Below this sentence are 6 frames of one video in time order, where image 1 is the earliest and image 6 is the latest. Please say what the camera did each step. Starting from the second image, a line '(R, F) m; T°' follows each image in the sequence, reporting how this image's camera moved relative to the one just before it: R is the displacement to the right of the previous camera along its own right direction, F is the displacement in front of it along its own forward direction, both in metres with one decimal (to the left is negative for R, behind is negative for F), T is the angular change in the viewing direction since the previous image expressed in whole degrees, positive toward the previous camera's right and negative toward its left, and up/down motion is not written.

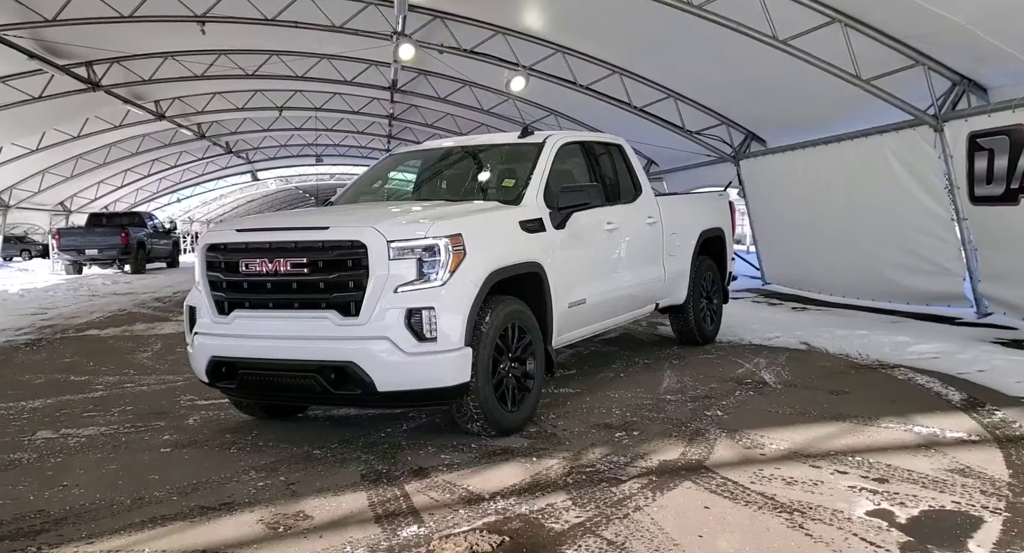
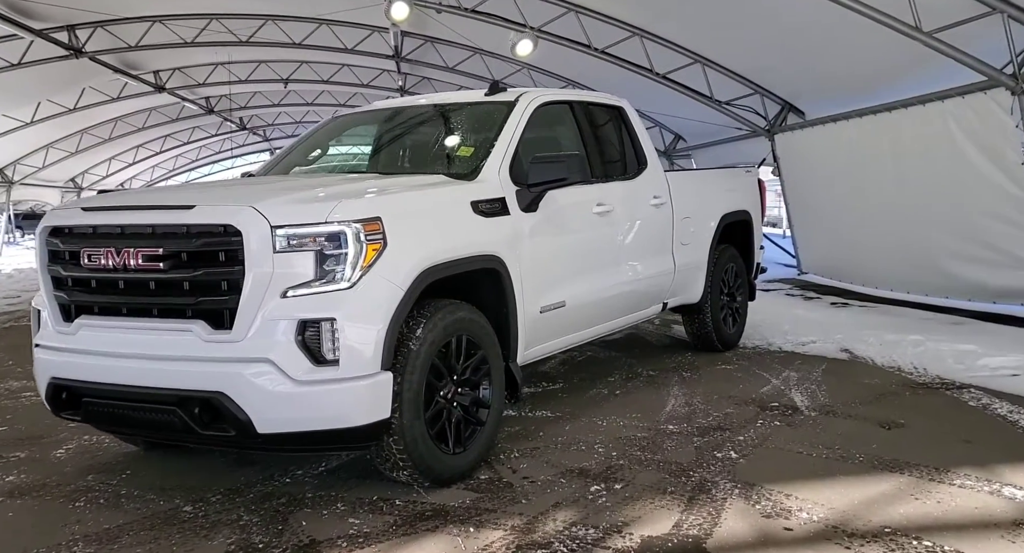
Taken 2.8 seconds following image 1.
(+0.4, +1.1) m; -2°
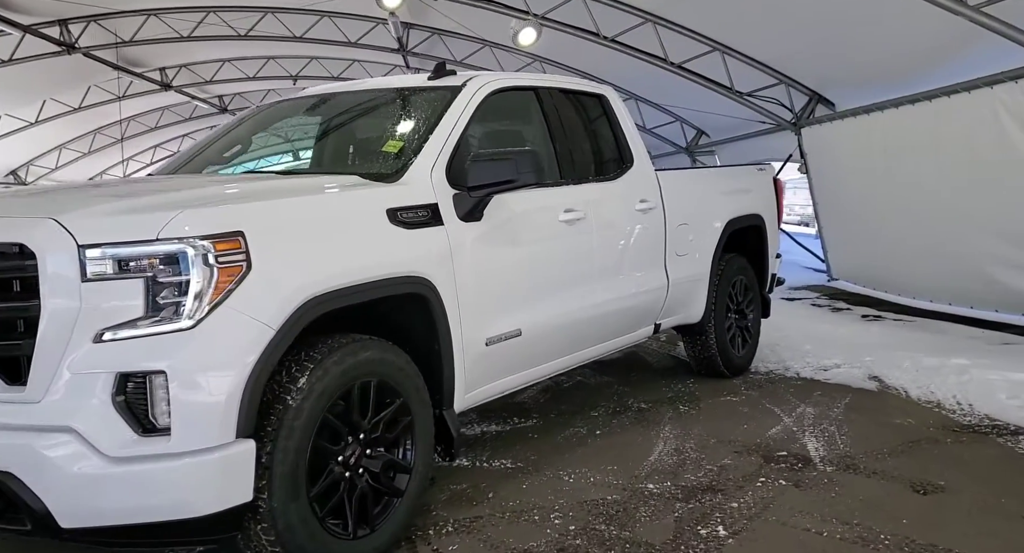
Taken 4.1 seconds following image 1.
(+0.4, +0.8) m; -2°
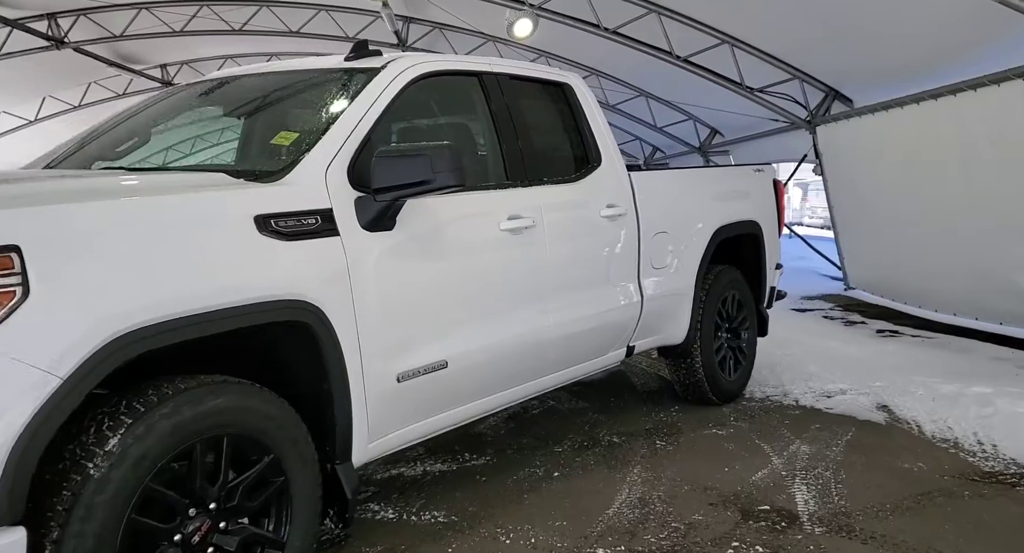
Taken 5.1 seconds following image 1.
(+0.4, +0.6) m; -2°
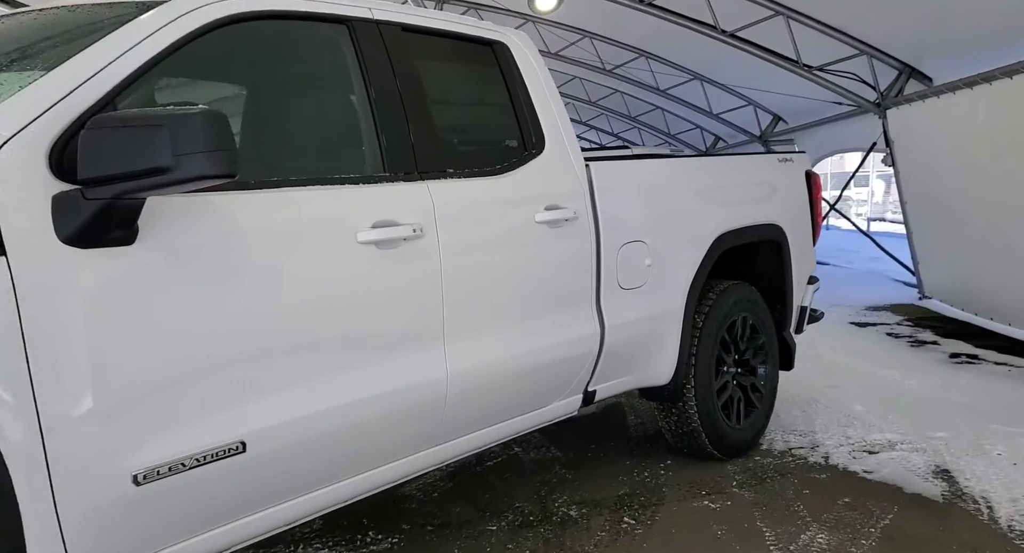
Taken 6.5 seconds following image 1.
(+0.6, +1.0) m; -6°
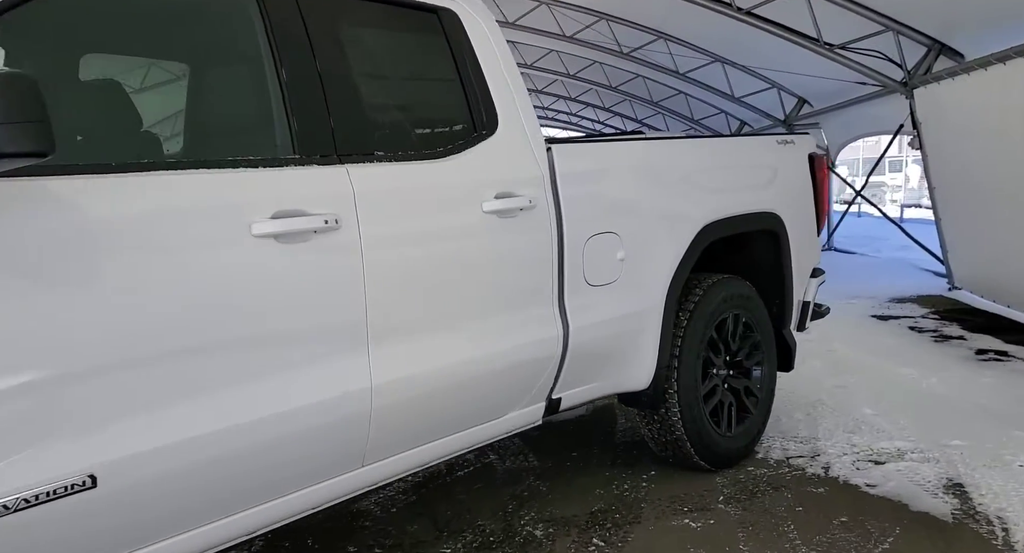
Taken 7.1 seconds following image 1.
(+0.3, +0.3) m; -2°
